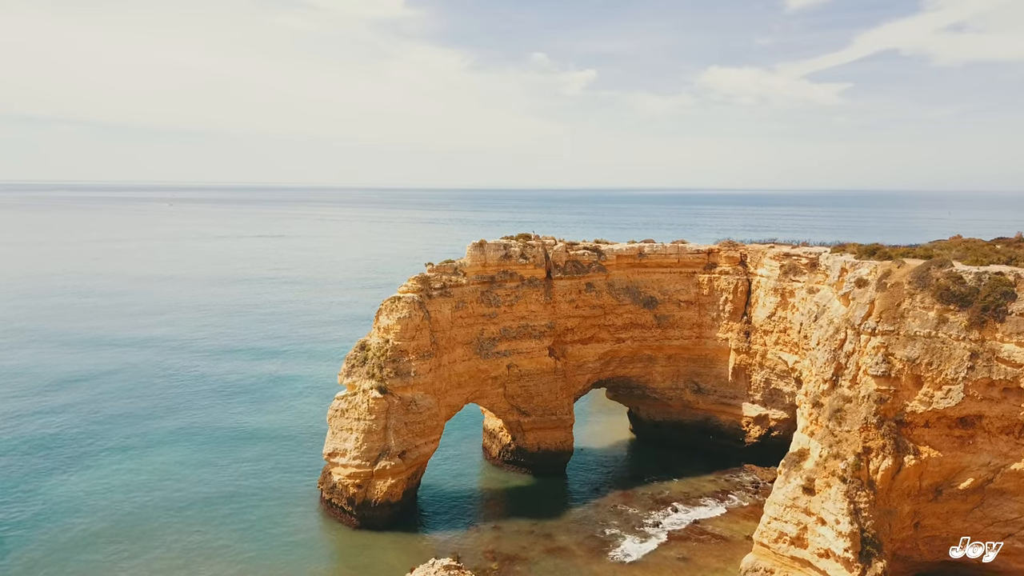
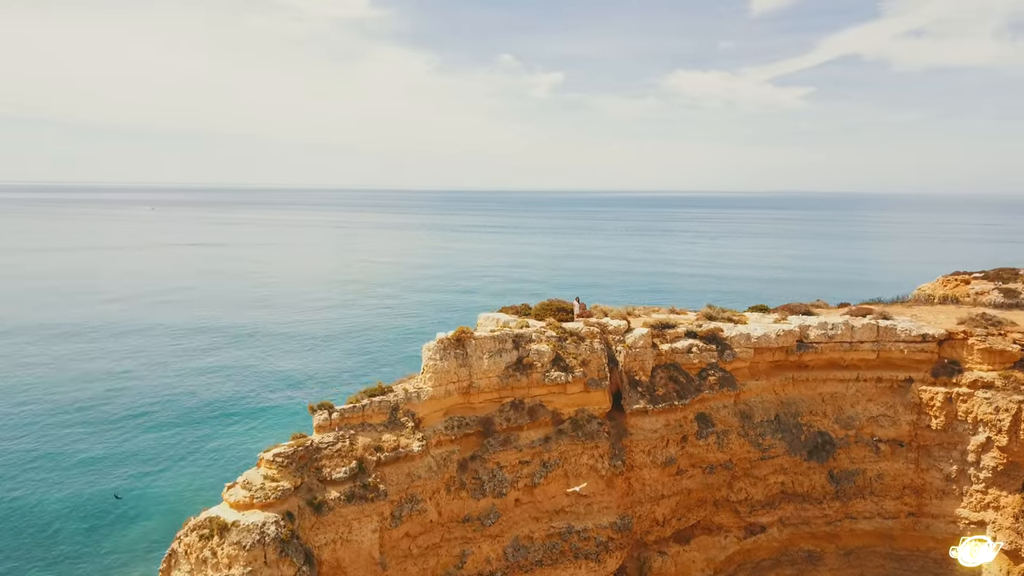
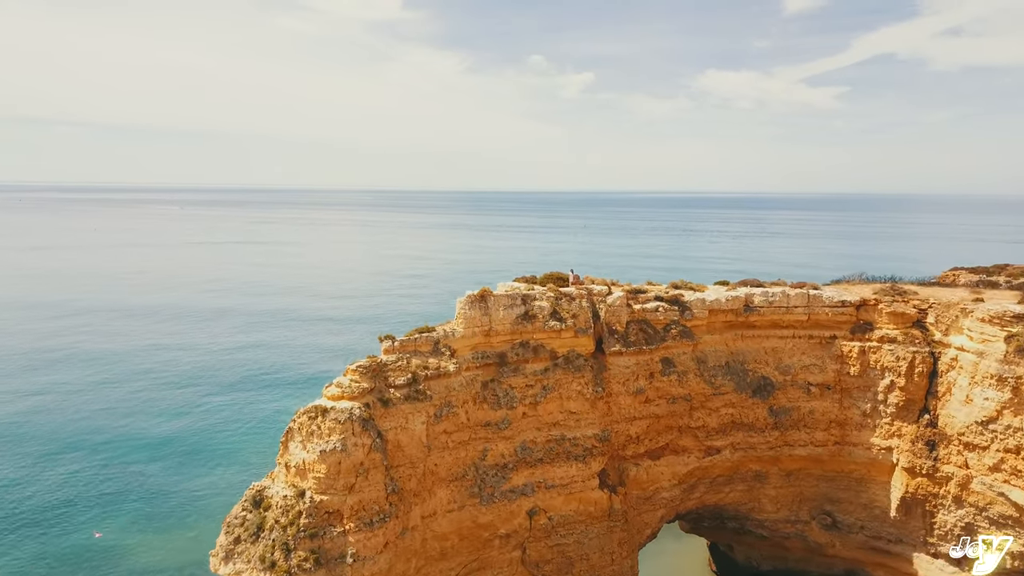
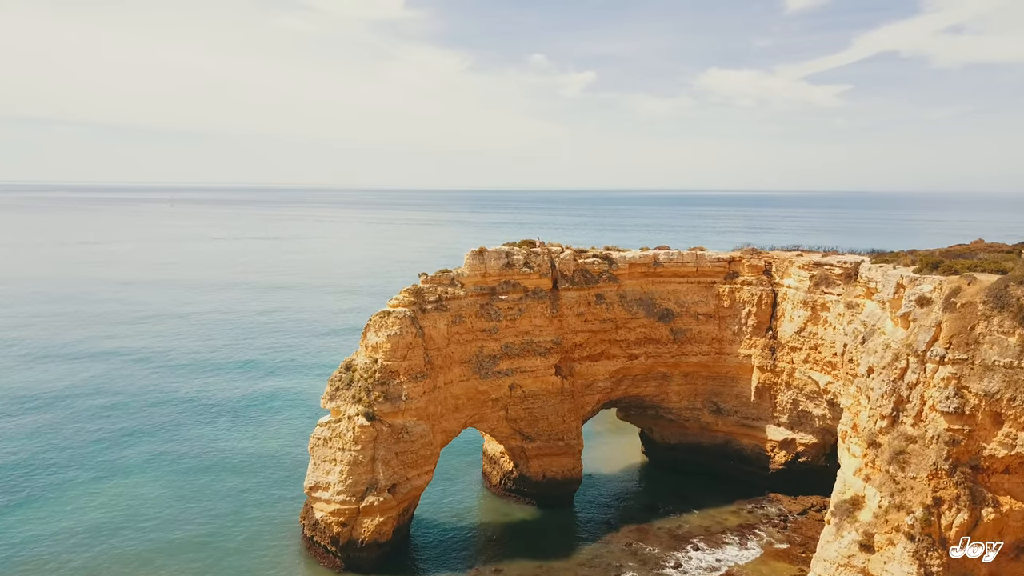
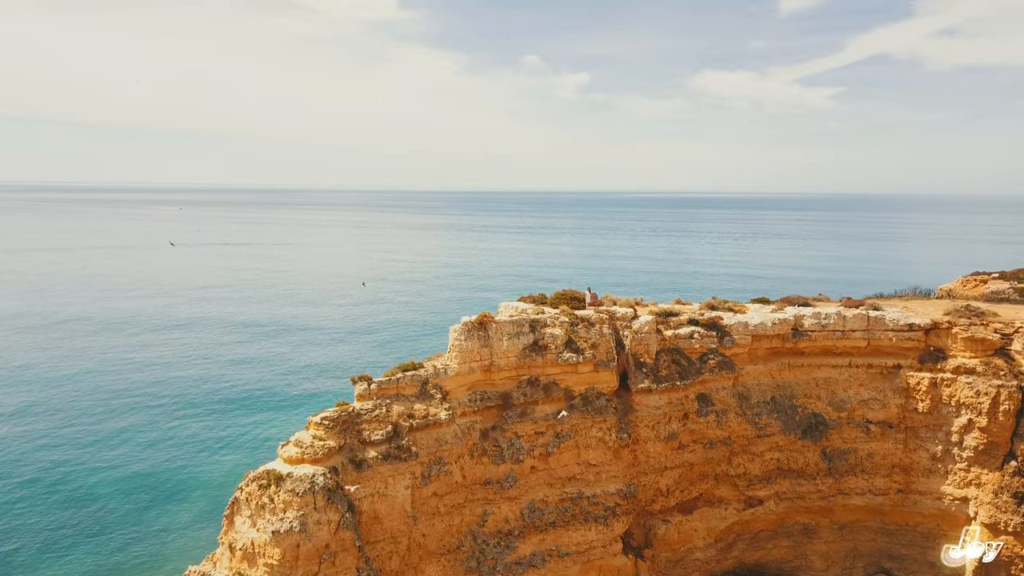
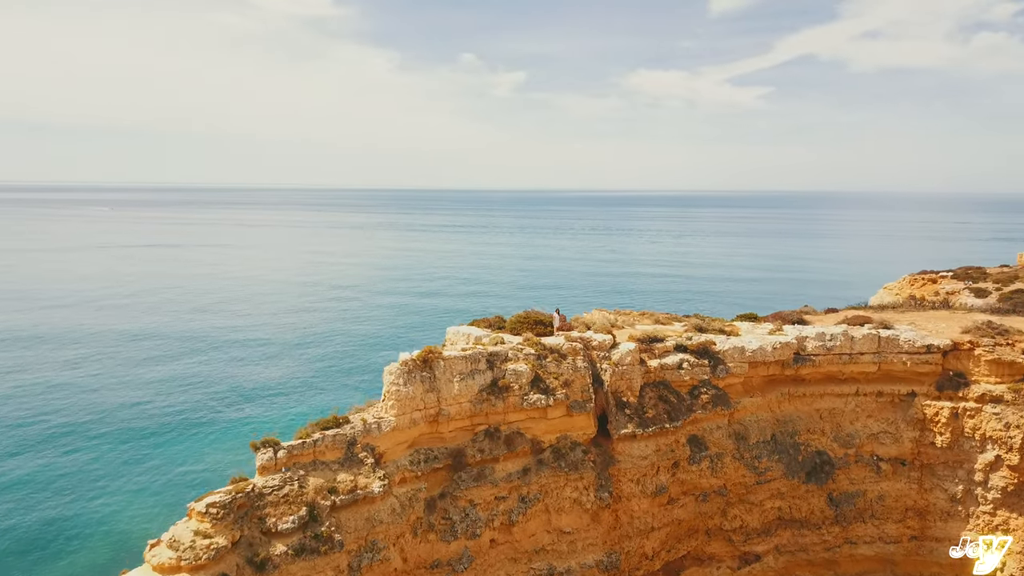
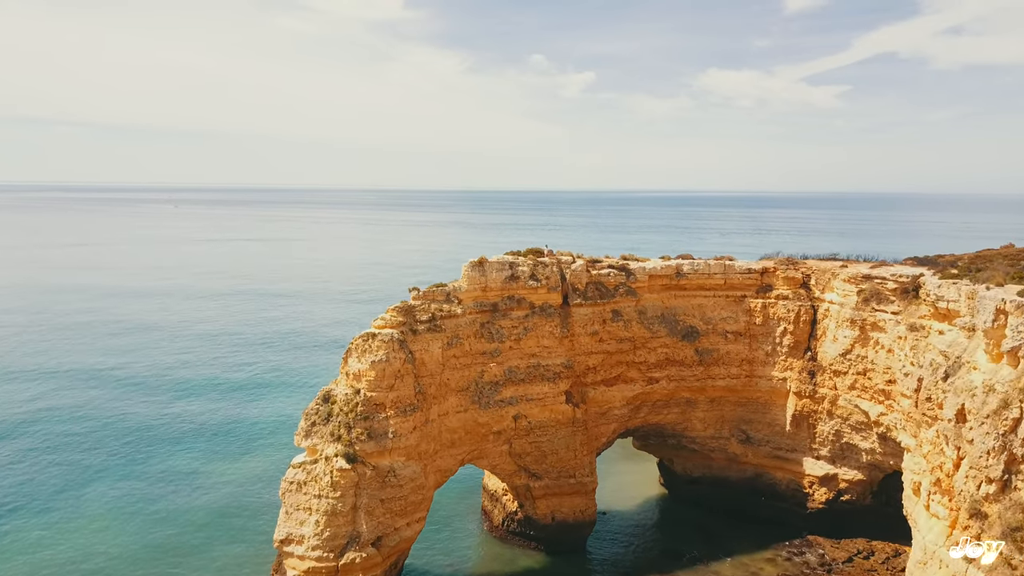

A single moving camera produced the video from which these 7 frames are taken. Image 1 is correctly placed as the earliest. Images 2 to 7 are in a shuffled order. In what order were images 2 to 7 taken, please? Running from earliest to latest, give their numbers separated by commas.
4, 7, 3, 5, 2, 6
